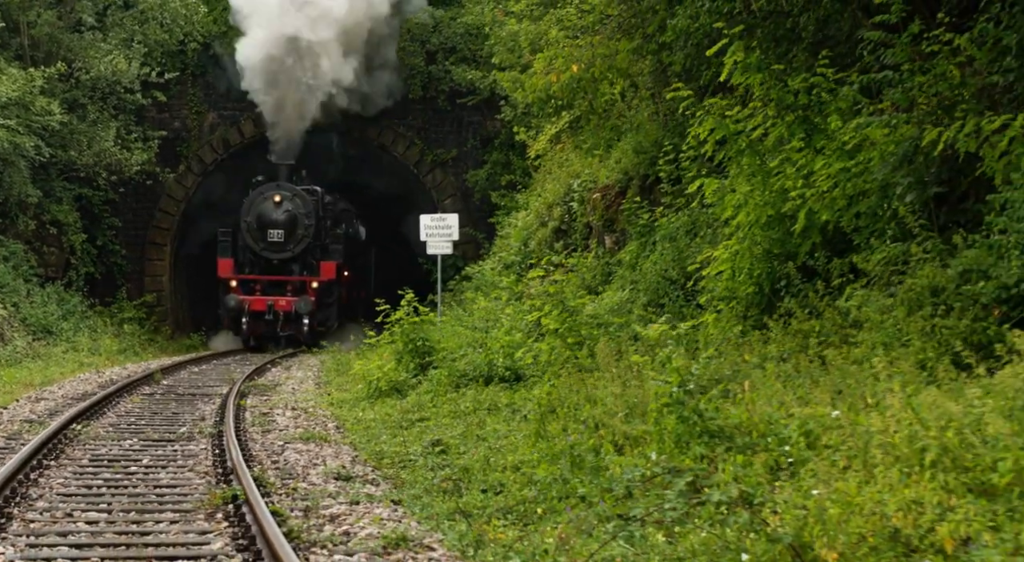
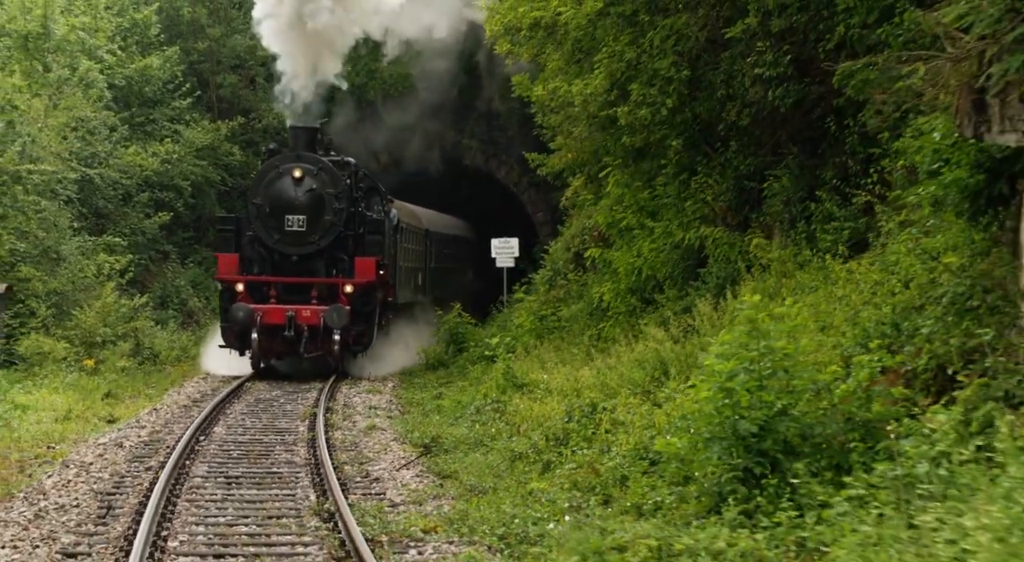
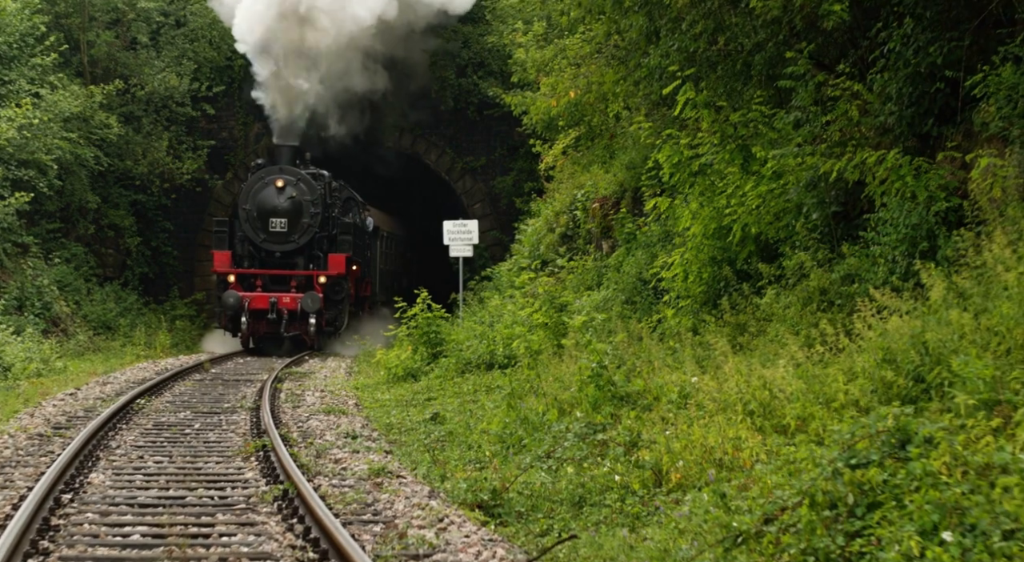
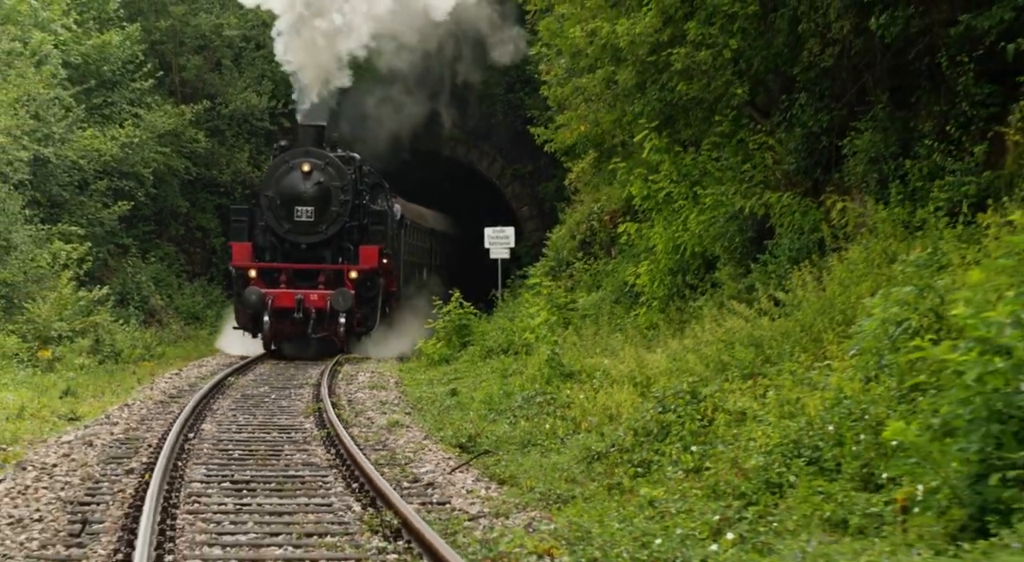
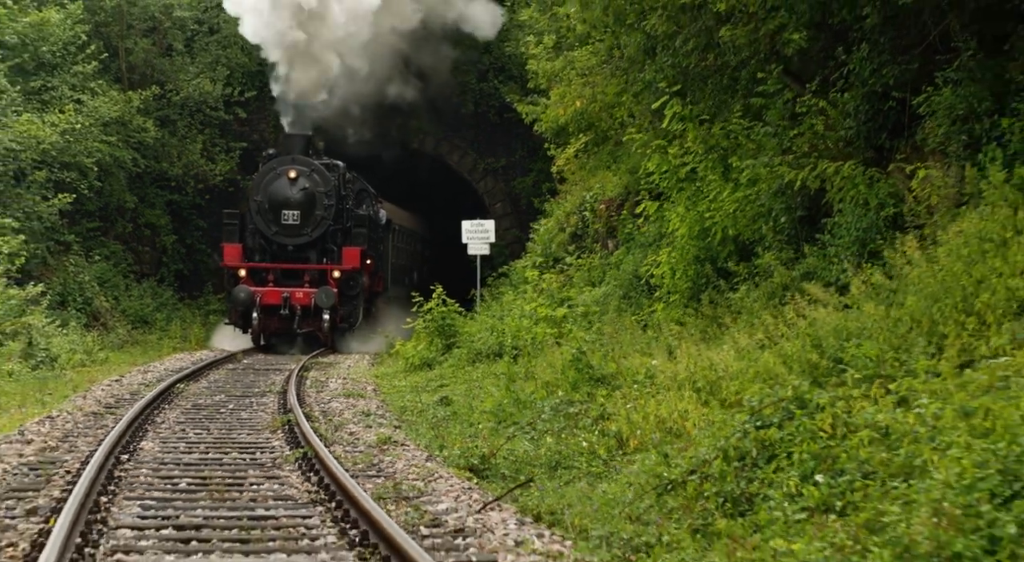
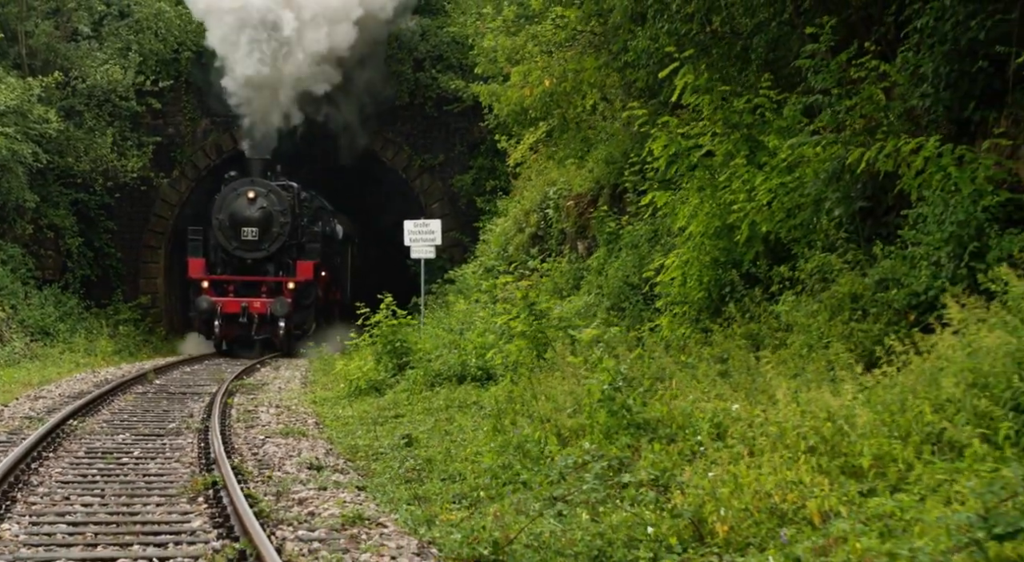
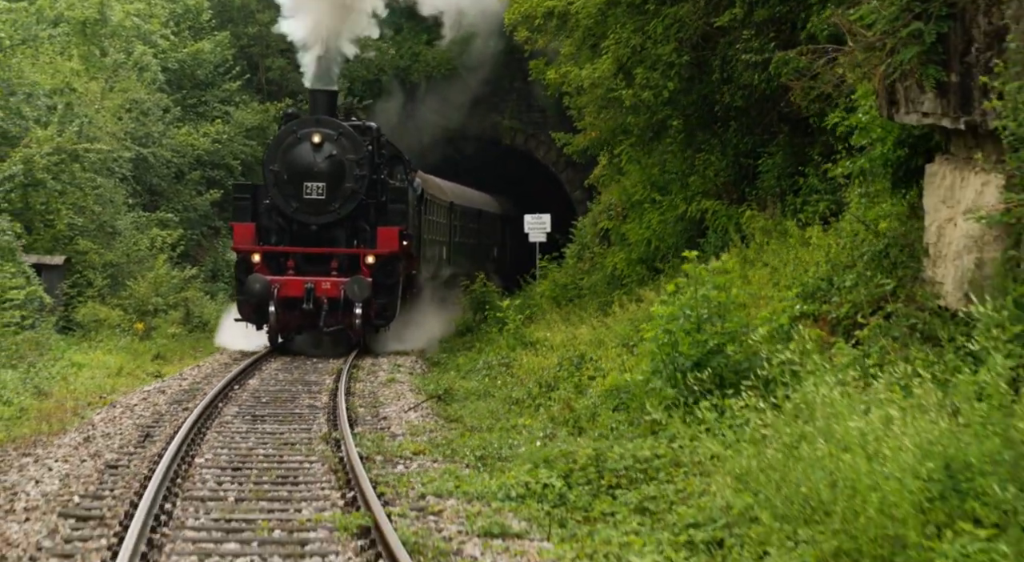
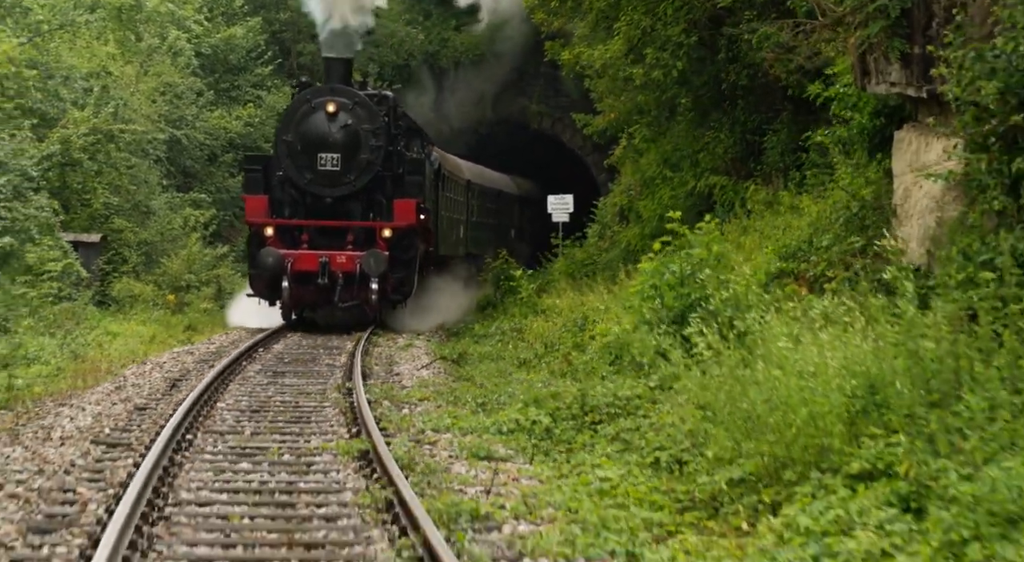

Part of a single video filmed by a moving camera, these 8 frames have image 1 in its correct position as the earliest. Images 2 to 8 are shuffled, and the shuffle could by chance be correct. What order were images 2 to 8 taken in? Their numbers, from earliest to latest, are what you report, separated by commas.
6, 3, 5, 4, 2, 7, 8
